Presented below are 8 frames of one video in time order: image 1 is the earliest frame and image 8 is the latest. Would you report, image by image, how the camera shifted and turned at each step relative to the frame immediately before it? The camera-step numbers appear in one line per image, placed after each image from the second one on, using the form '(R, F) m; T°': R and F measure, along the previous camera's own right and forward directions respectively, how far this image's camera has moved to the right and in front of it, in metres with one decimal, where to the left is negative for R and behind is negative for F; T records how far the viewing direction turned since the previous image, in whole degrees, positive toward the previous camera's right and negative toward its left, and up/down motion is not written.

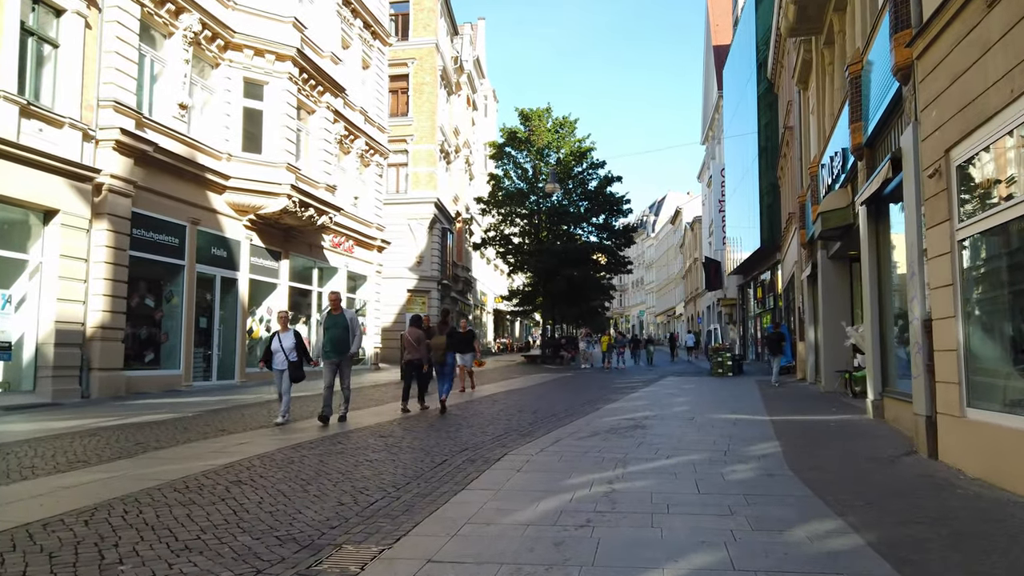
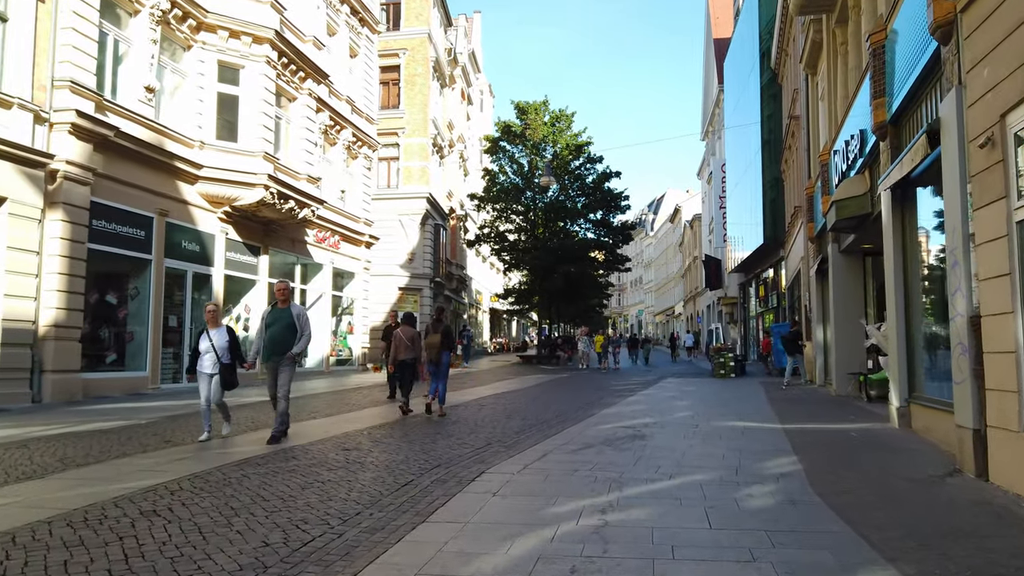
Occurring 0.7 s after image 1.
(+0.2, +1.1) m; 0°
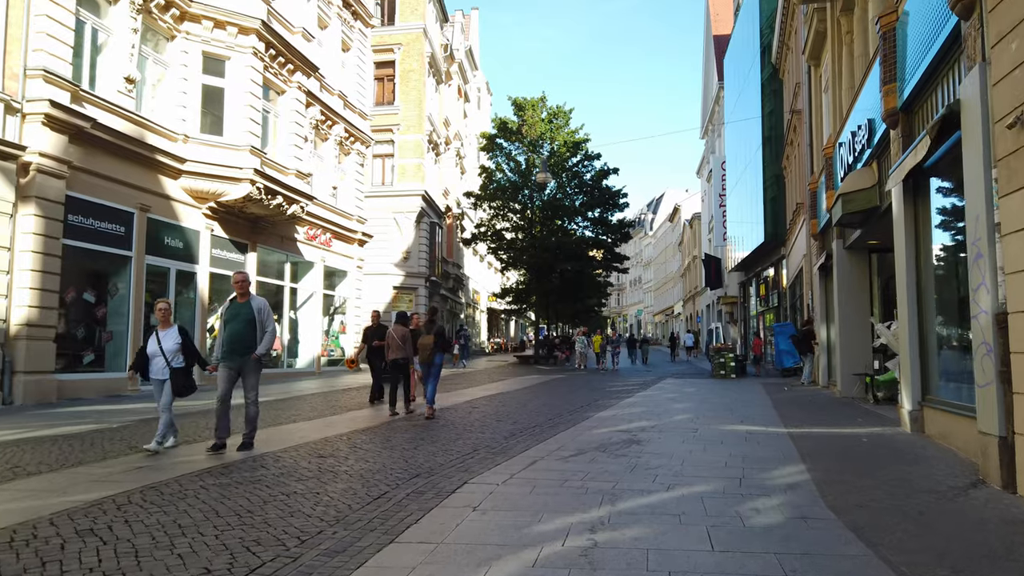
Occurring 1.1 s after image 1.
(+0.1, +0.6) m; 0°
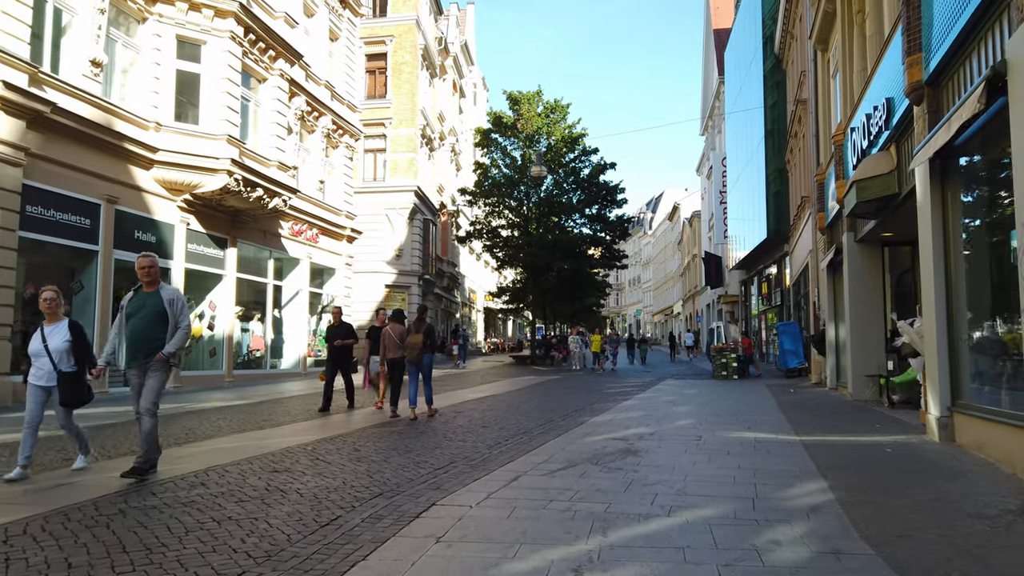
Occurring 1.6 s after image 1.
(+0.2, +0.9) m; 0°
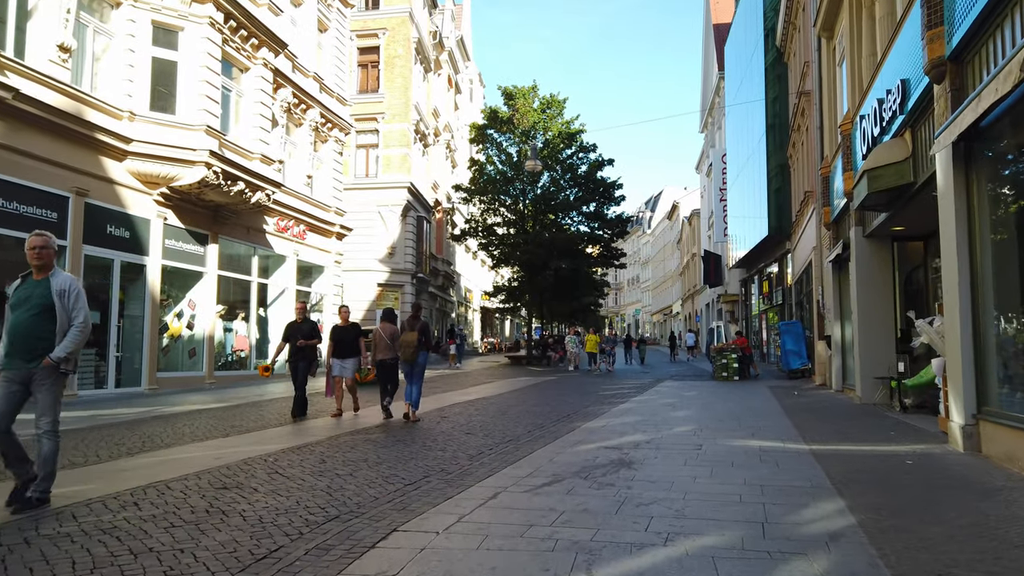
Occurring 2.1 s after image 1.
(+0.2, +0.8) m; 0°
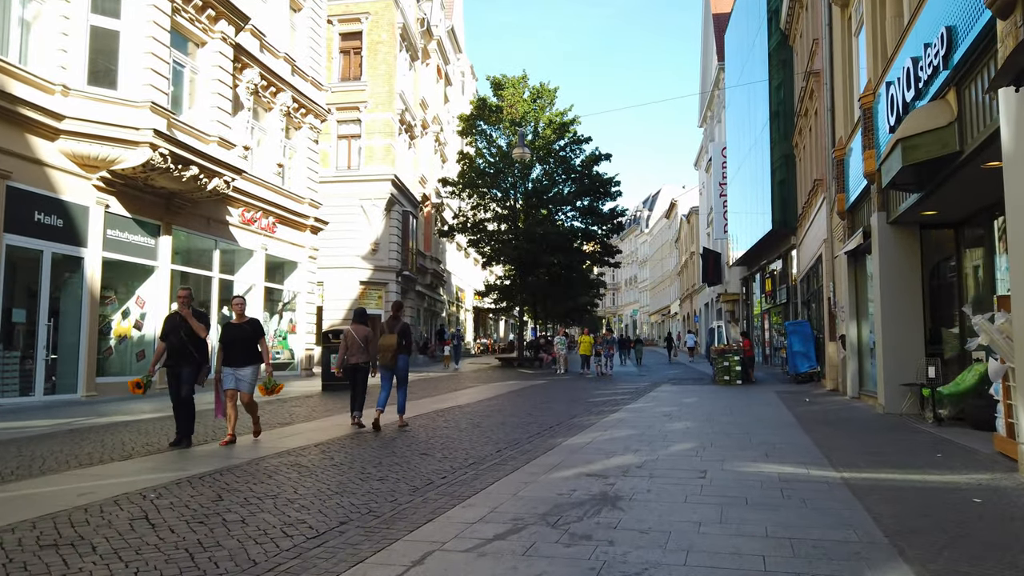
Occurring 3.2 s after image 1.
(+0.4, +1.7) m; 0°
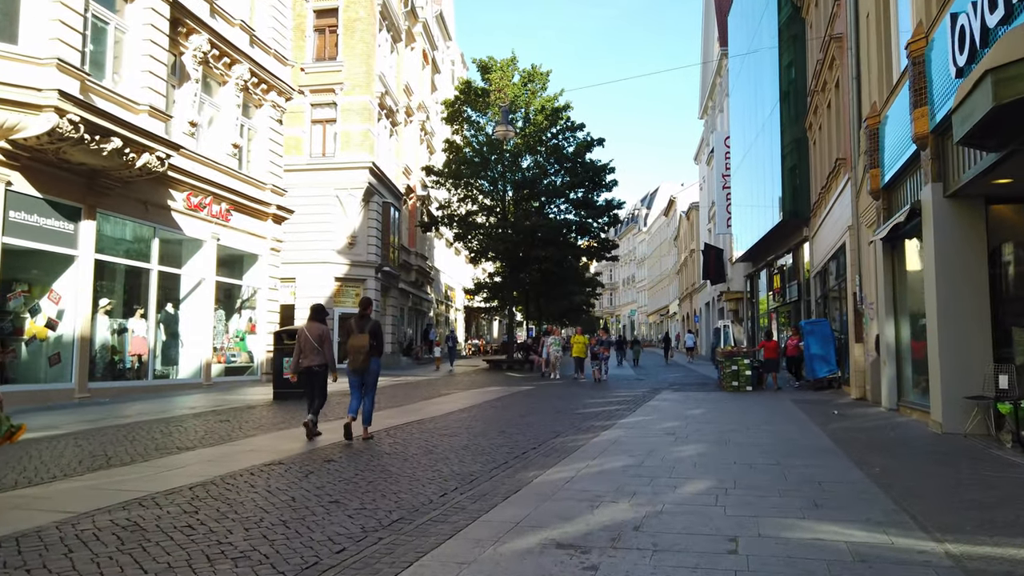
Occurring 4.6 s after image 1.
(+0.4, +2.4) m; 0°
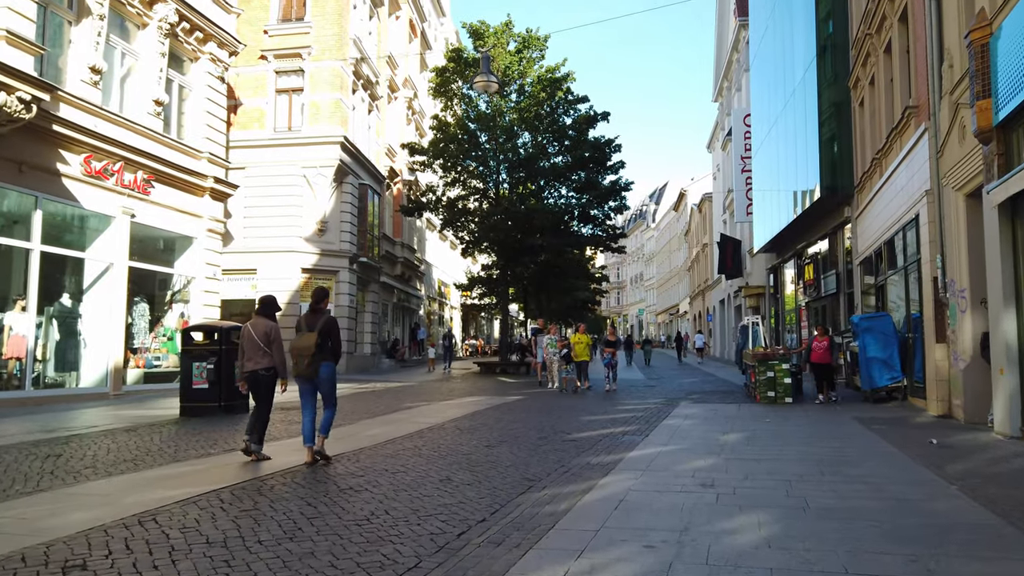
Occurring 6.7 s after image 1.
(+0.5, +3.7) m; -1°
